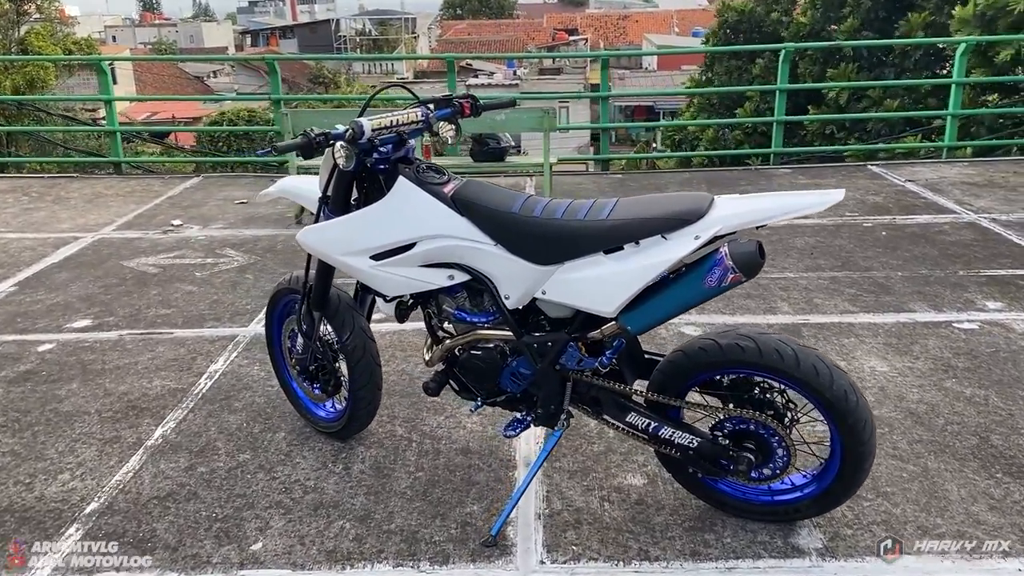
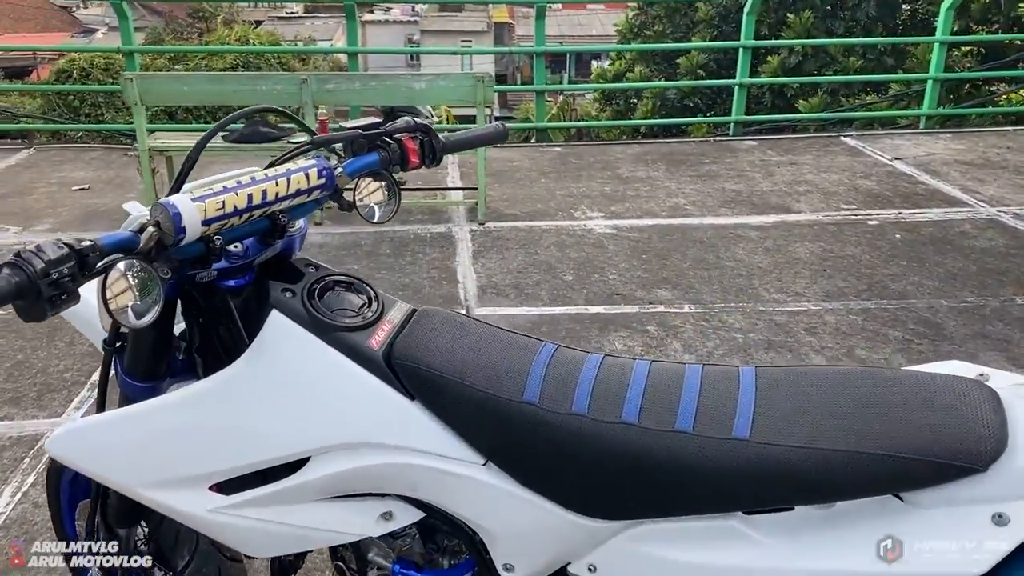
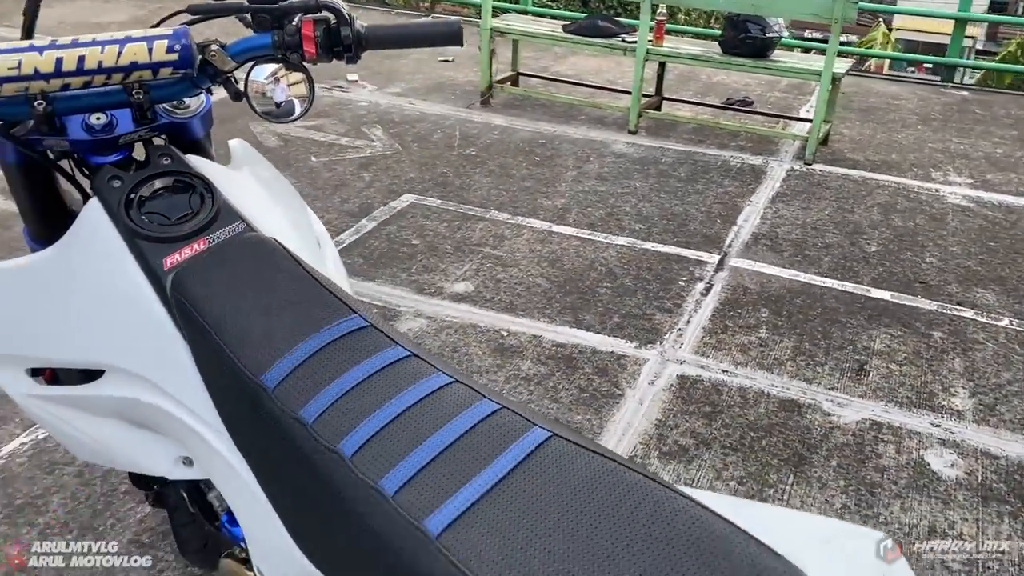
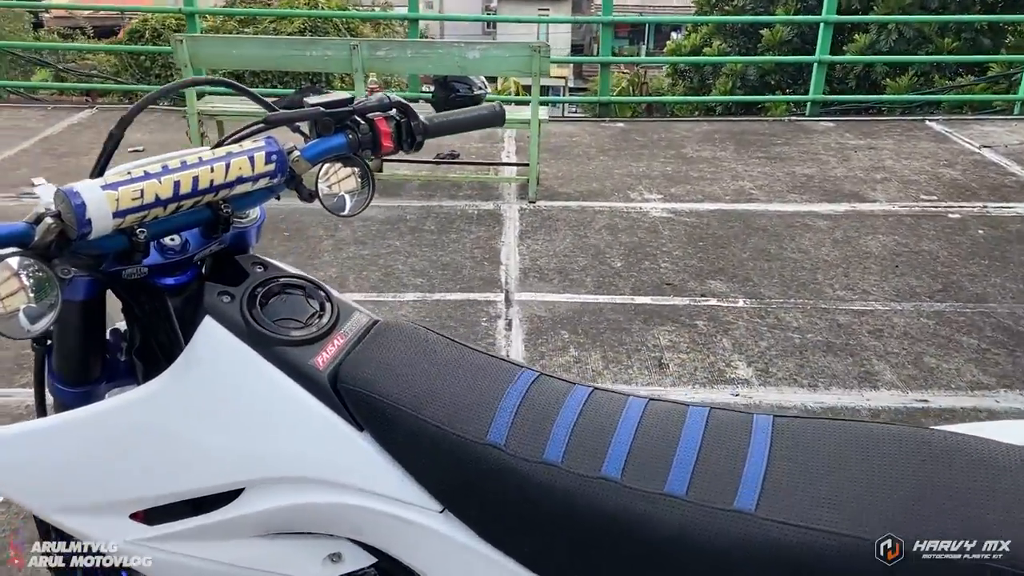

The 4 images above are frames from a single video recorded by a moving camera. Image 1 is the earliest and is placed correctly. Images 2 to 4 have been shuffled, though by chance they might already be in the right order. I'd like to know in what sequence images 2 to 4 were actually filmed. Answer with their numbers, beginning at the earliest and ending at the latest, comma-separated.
2, 4, 3
